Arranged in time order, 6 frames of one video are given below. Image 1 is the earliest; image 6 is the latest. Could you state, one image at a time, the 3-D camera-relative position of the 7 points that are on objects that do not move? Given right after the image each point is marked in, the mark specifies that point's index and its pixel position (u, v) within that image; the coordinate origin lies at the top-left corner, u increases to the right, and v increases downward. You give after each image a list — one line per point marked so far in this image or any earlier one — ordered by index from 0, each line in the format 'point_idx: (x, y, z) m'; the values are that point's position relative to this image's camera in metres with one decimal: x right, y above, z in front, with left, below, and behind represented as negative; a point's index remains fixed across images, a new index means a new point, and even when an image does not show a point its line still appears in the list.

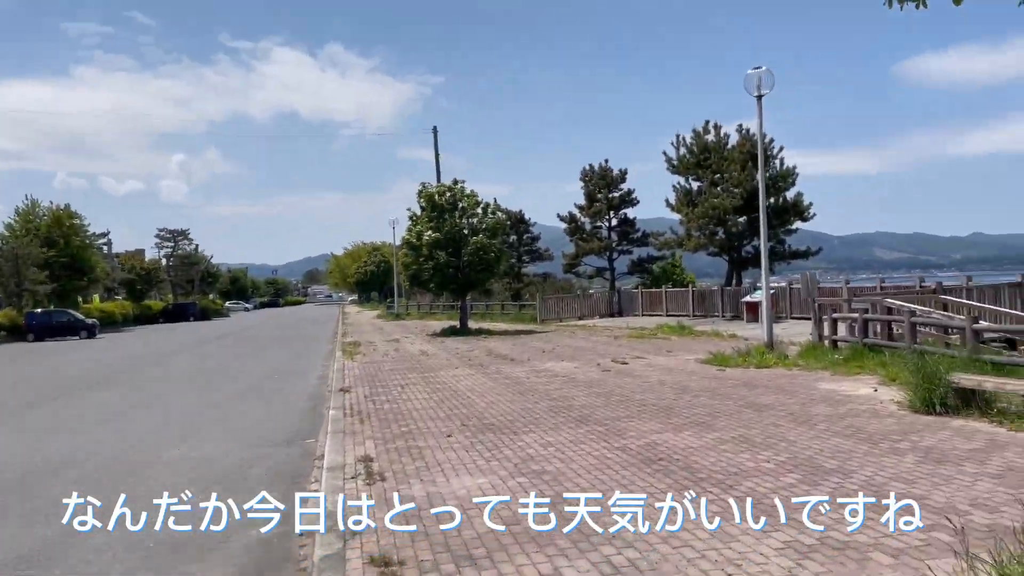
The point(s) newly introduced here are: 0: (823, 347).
0: (+6.0, -1.1, +15.6) m
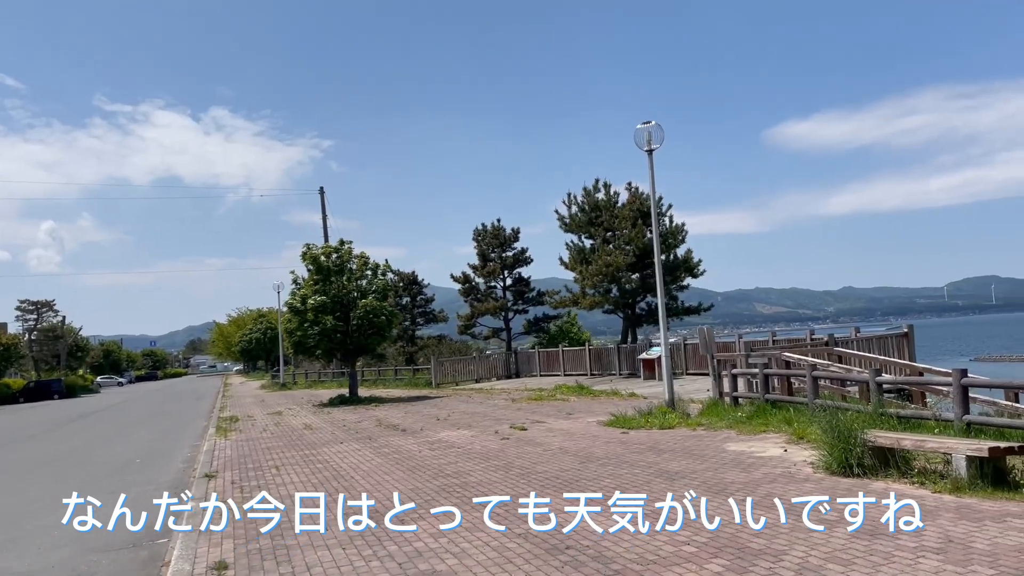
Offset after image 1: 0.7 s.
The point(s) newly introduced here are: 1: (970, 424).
0: (+4.0, -2.2, +15.2) m
1: (+5.1, -1.5, +9.0) m
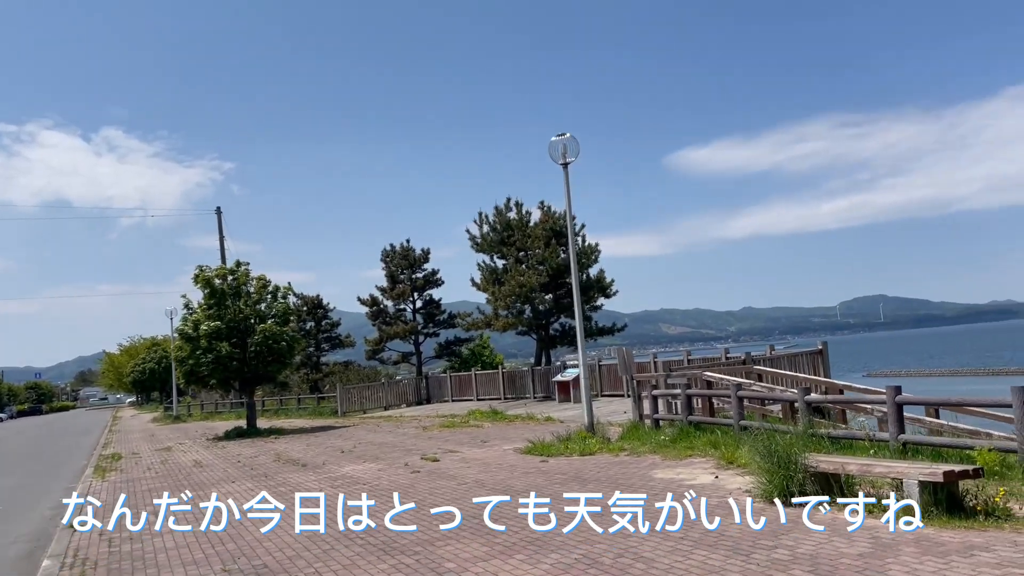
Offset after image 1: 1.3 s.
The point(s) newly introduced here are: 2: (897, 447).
0: (+2.4, -2.5, +14.6) m
1: (+4.2, -1.7, +8.6) m
2: (+4.1, -1.7, +8.7) m
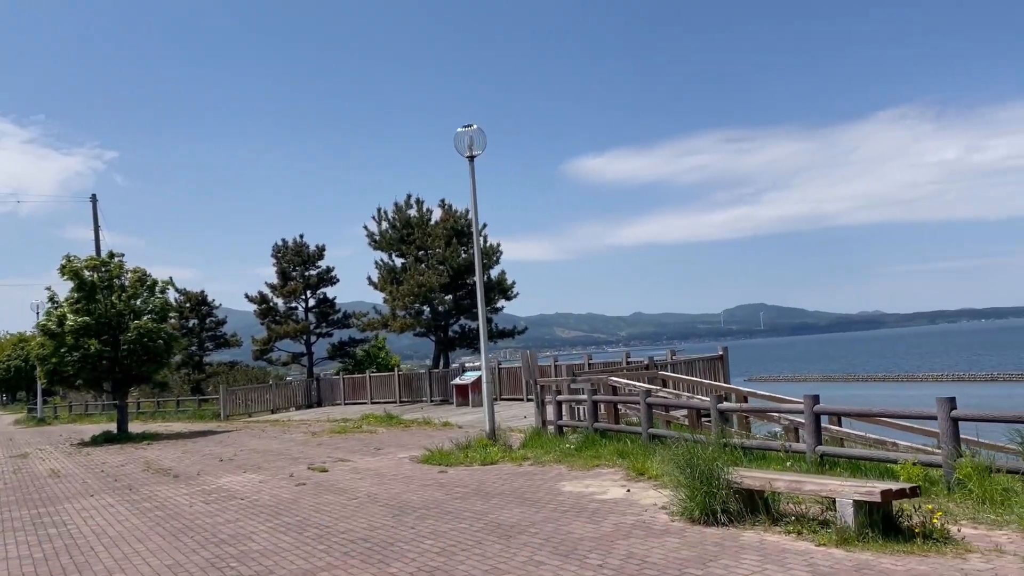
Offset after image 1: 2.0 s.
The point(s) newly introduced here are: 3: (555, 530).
0: (+0.6, -2.5, +14.0) m
1: (+3.2, -1.7, +8.3) m
2: (+3.1, -1.8, +8.3) m
3: (+0.4, -2.1, +7.1) m
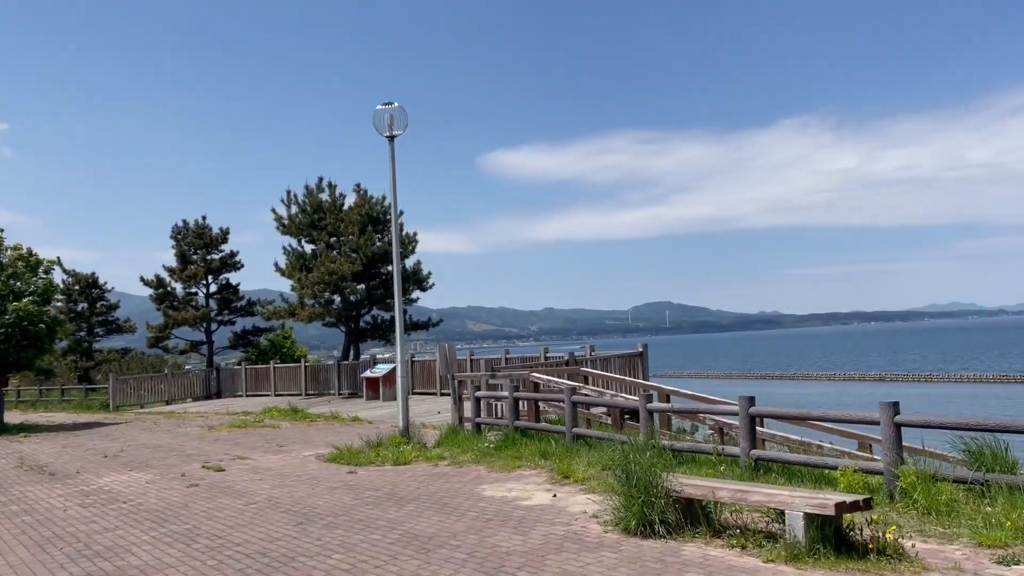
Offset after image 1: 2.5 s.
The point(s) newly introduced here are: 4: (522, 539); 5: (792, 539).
0: (-0.8, -2.4, +13.3) m
1: (+2.4, -1.7, +7.9) m
2: (+2.3, -1.7, +7.9) m
3: (-0.3, -2.0, +6.5) m
4: (+0.1, -2.0, +6.5) m
5: (+1.9, -1.7, +5.4) m
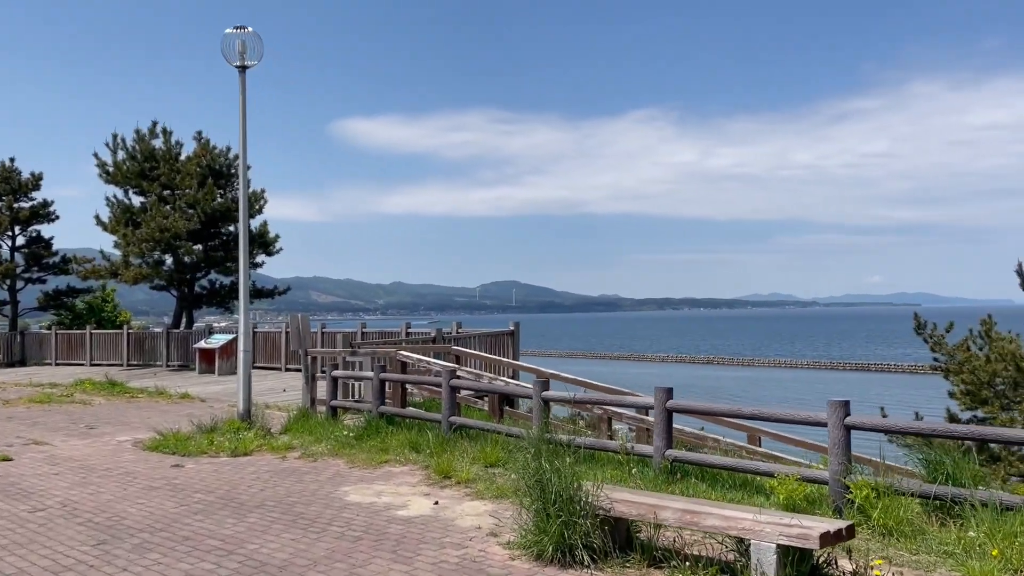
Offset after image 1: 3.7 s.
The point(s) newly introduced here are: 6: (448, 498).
0: (-2.8, -1.8, +11.6) m
1: (+1.4, -1.5, +6.8) m
2: (+1.3, -1.5, +6.8) m
3: (-1.0, -1.7, +4.9) m
4: (-0.7, -1.7, +5.0) m
5: (+1.3, -1.5, +4.3) m
6: (-0.5, -1.8, +6.9) m
